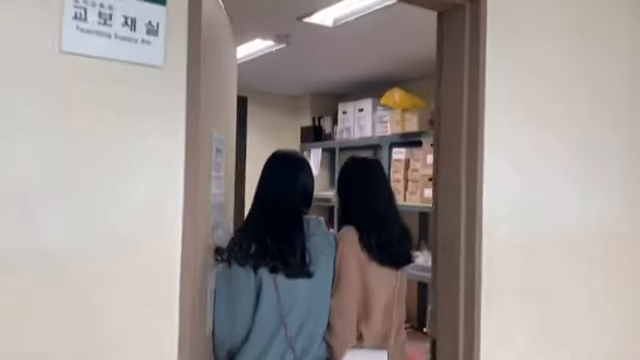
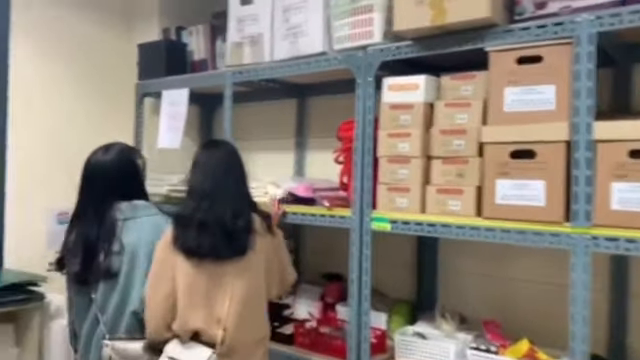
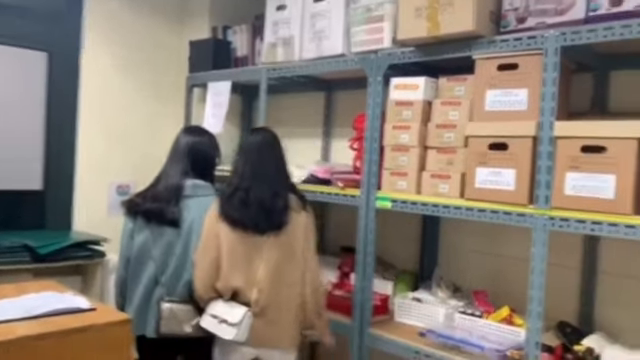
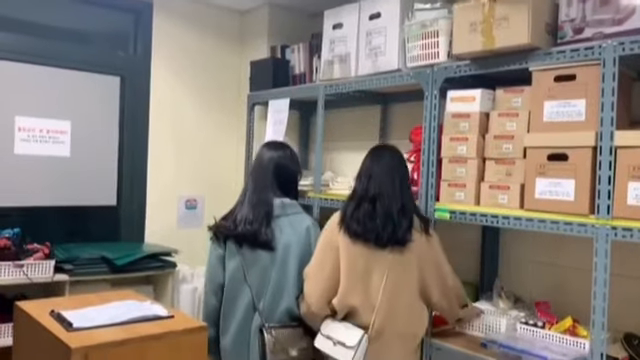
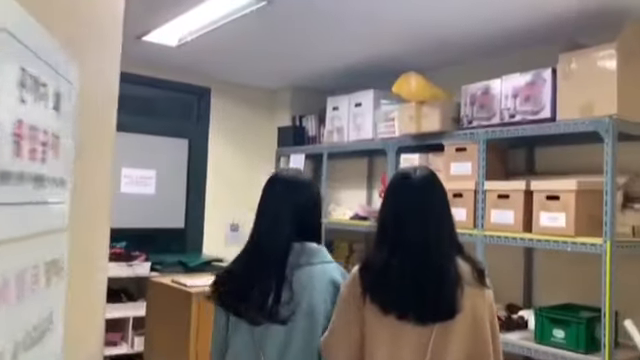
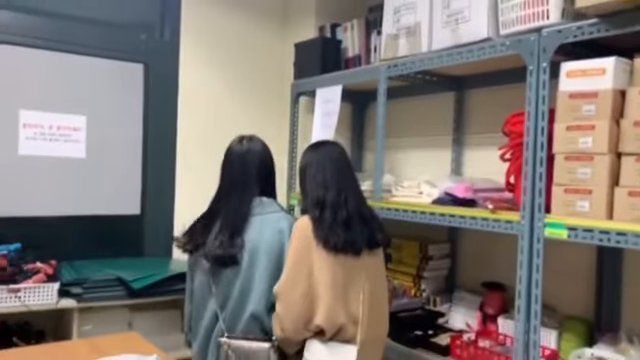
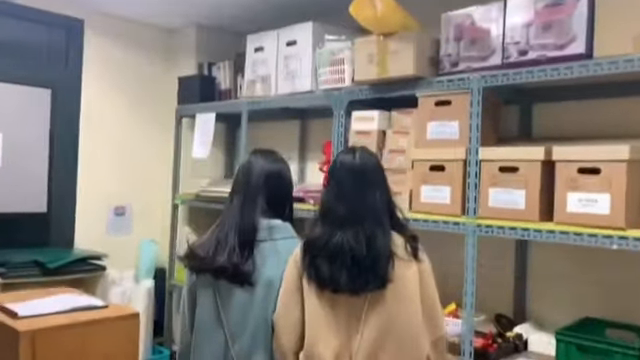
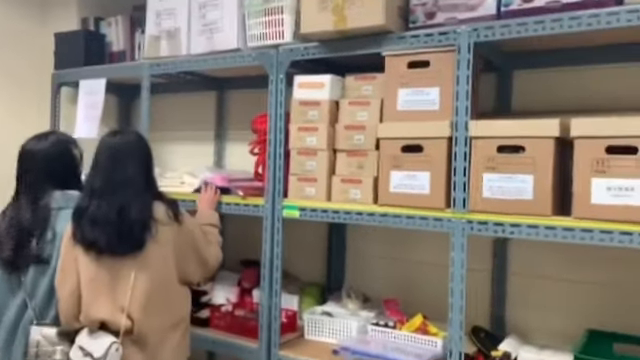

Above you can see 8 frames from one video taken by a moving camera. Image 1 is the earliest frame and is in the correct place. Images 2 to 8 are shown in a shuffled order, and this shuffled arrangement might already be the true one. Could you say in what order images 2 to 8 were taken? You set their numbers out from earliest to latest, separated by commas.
5, 7, 4, 3, 8, 2, 6
